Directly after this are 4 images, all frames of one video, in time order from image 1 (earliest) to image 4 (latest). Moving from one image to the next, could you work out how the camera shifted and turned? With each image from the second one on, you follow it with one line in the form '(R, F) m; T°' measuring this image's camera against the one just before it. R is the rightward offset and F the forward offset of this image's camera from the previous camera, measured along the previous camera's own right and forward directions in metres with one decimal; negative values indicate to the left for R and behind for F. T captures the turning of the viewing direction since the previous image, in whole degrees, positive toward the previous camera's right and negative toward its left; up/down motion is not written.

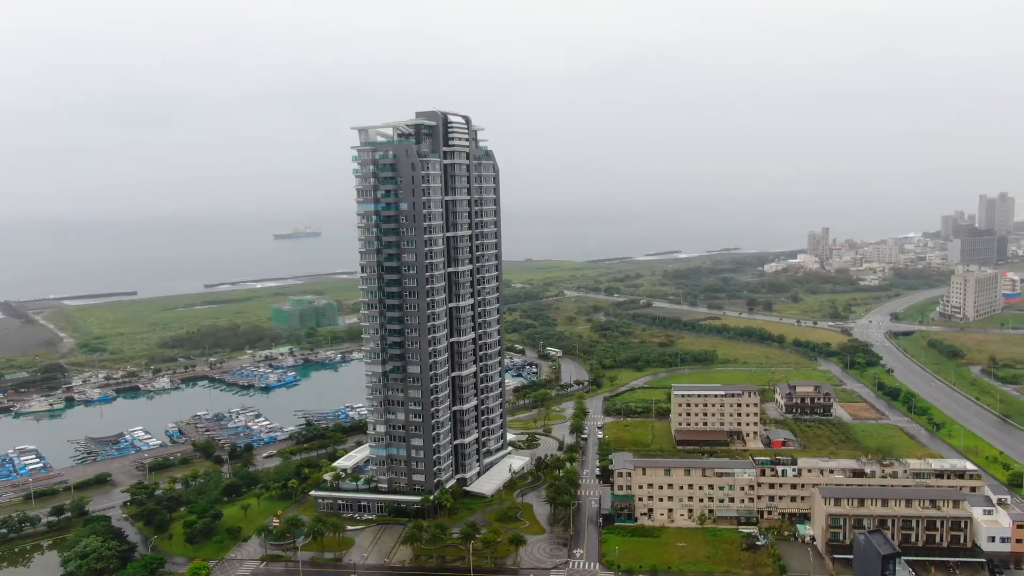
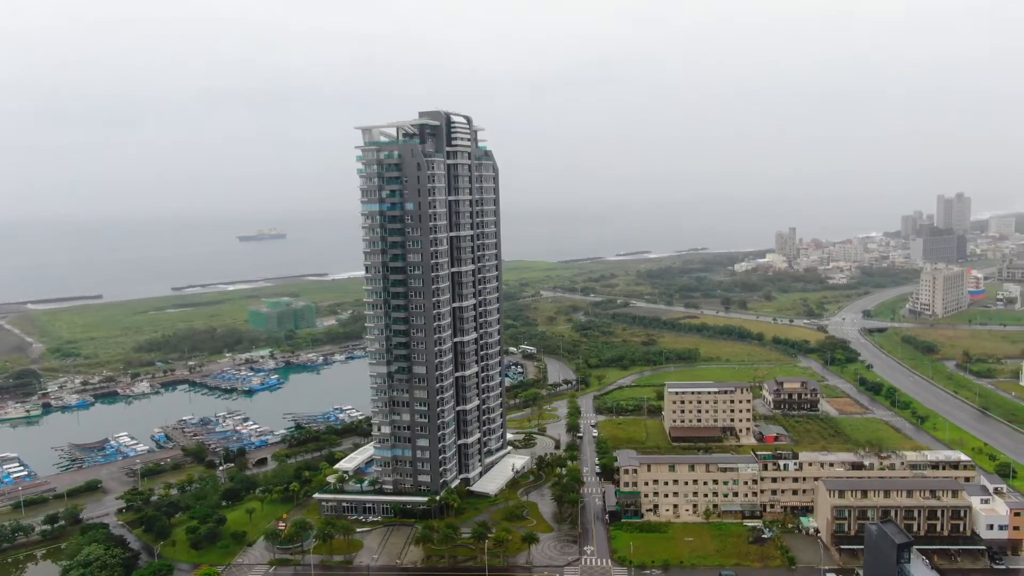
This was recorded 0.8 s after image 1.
(-2.4, -0.1) m; +2°
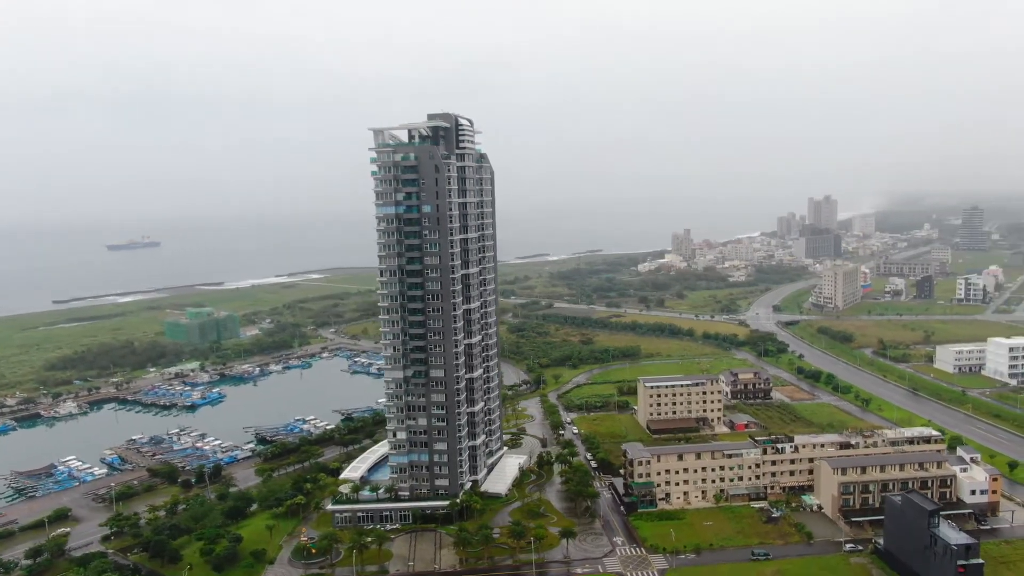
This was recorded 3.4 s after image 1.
(-8.0, -0.1) m; +8°
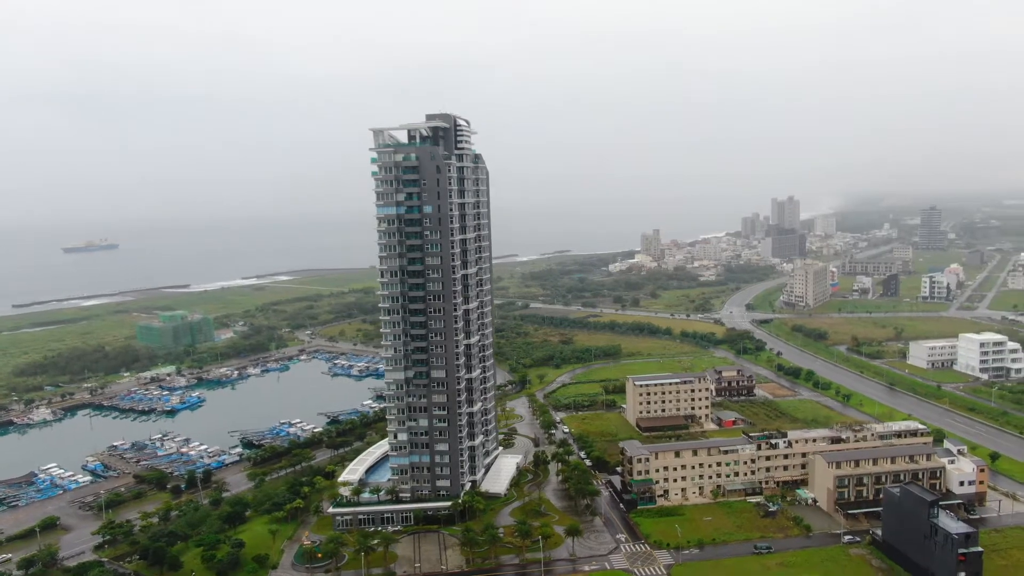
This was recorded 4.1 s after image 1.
(-2.2, -0.2) m; +3°
